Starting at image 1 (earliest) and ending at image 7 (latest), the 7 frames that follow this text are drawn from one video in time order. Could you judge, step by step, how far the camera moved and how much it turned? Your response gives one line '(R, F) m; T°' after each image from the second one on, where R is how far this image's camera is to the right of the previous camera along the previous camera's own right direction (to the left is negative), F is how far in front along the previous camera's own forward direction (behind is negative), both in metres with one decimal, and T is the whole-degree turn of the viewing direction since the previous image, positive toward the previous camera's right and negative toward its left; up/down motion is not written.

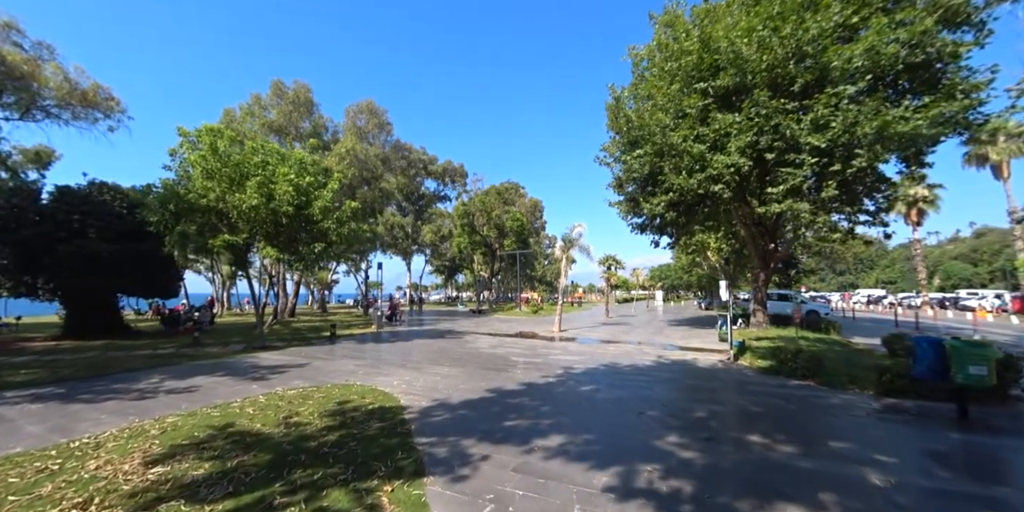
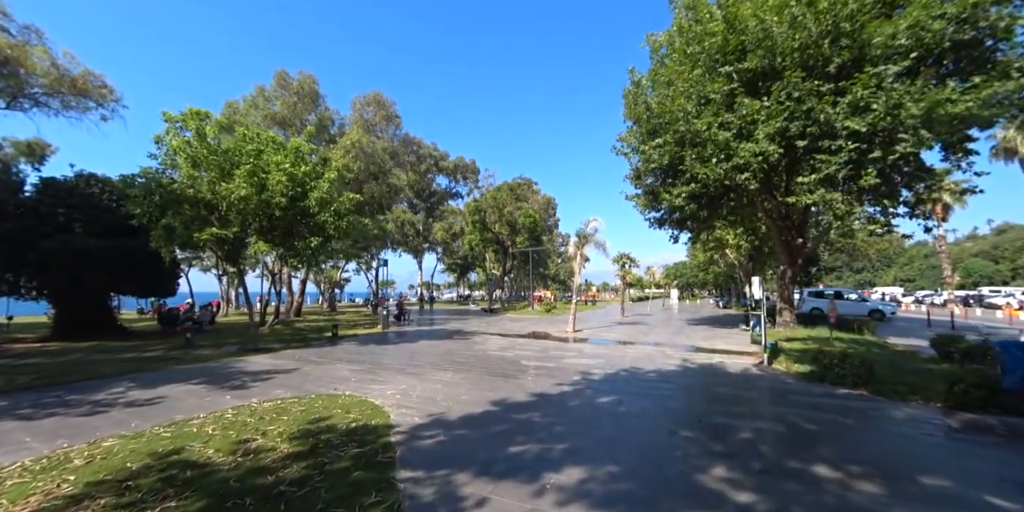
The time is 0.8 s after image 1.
(+0.1, +1.0) m; -2°
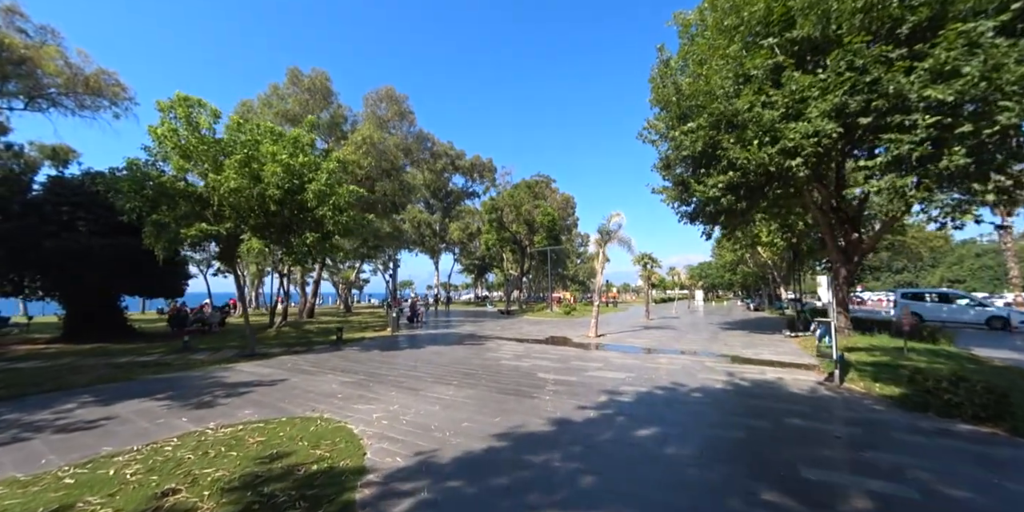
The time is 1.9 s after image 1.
(+0.1, +1.3) m; -3°
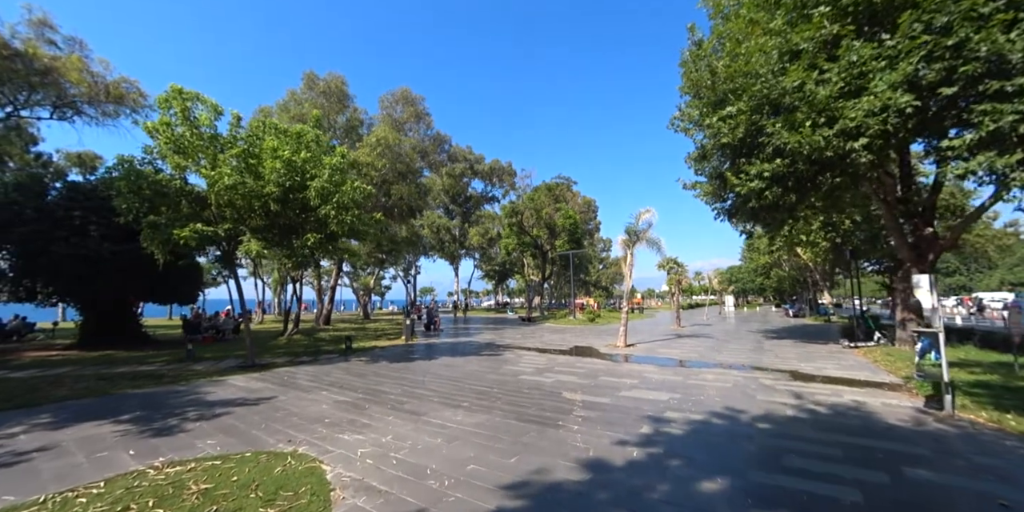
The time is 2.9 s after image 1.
(0.0, +1.2) m; -3°
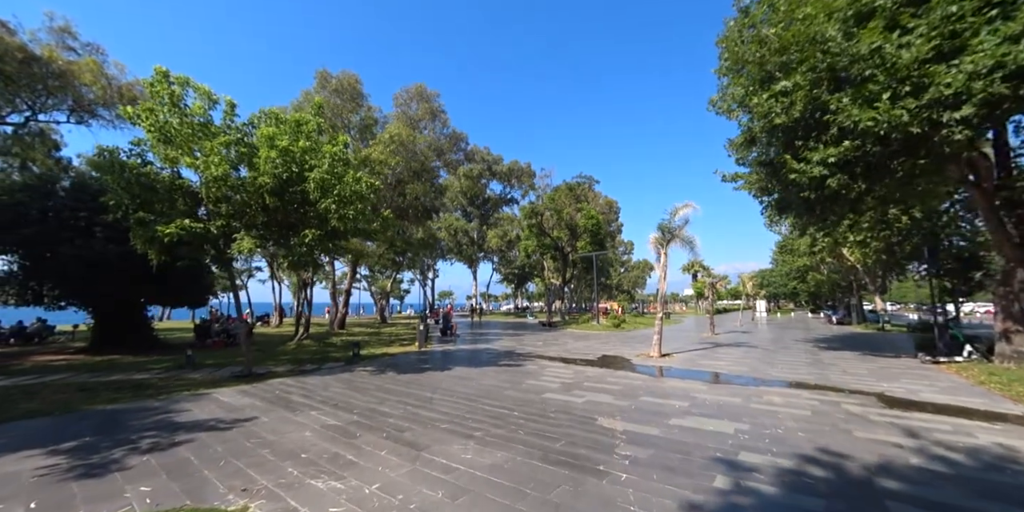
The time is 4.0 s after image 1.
(-0.1, +1.3) m; -3°
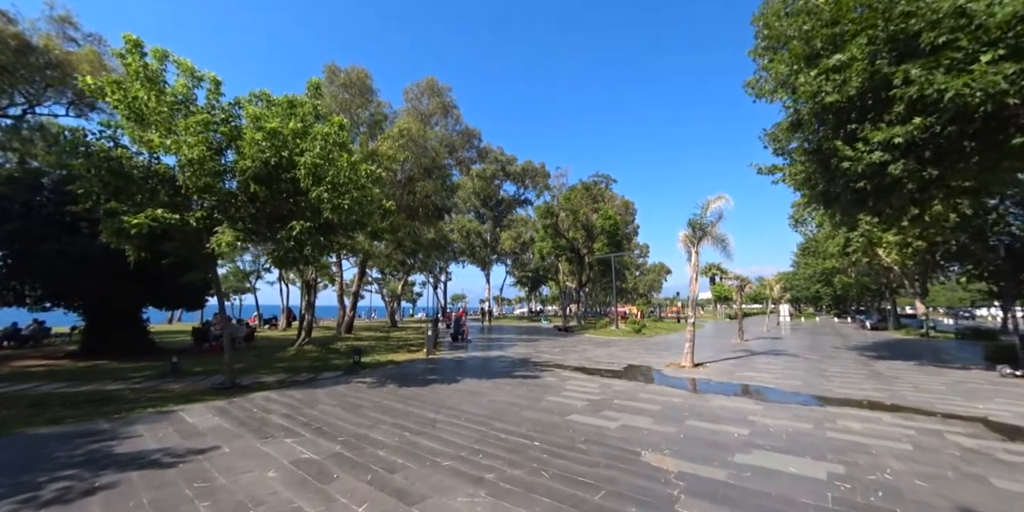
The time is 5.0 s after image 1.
(-0.1, +1.2) m; -2°
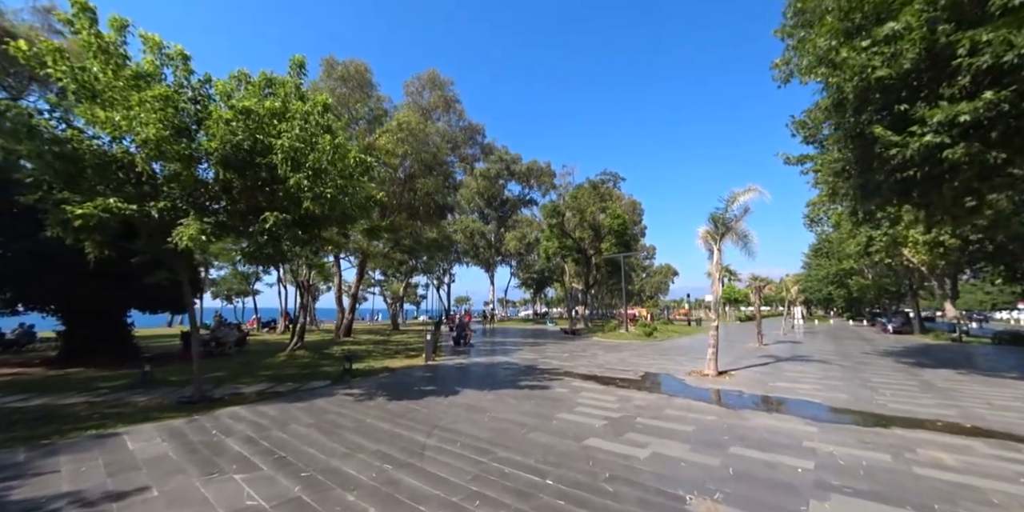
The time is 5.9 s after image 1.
(0.0, +1.0) m; -1°
